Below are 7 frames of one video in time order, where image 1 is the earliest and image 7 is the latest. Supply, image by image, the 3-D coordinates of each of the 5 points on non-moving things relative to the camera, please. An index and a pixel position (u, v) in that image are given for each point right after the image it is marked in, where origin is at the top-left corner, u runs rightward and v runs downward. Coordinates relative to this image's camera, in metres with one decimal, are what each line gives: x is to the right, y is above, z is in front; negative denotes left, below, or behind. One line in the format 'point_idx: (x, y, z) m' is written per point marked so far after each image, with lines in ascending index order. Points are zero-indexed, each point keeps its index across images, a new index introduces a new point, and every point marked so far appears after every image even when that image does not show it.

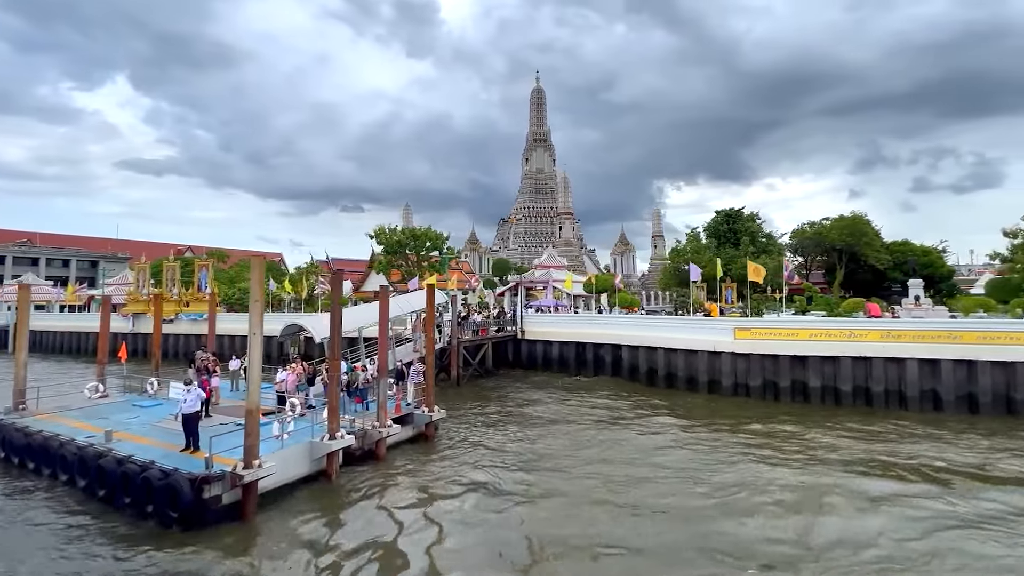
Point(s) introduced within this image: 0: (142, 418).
0: (-11.8, -4.2, +16.0) m
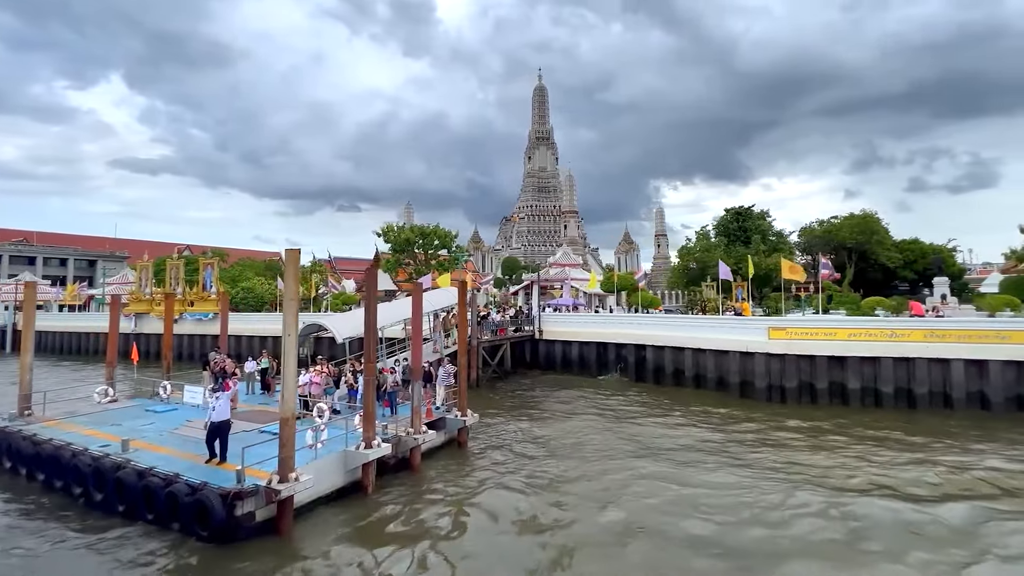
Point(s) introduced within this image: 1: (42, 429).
0: (-10.6, -4.1, +15.0) m
1: (-13.6, -4.1, +14.4) m
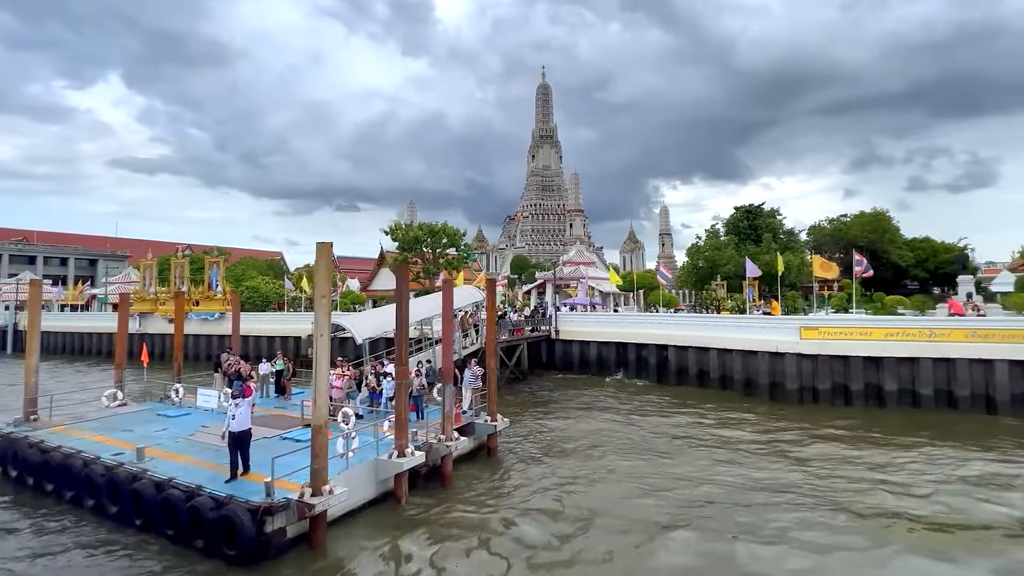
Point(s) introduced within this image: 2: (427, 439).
0: (-9.6, -4.0, +14.1) m
1: (-12.6, -4.0, +13.6) m
2: (-2.2, -4.0, +13.1) m
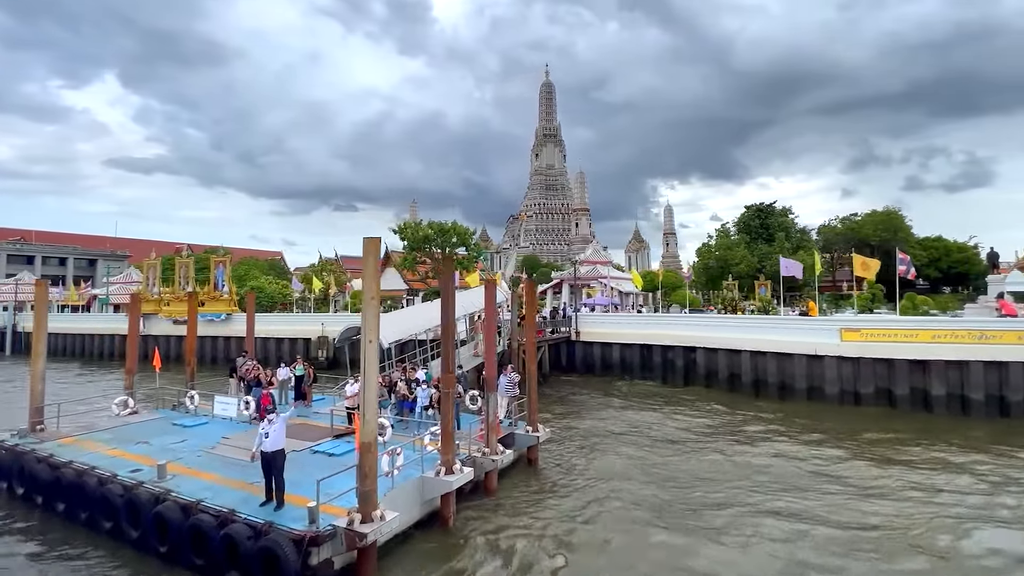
0: (-8.4, -4.1, +13.1) m
1: (-11.4, -4.0, +12.5) m
2: (-1.0, -4.0, +12.1) m
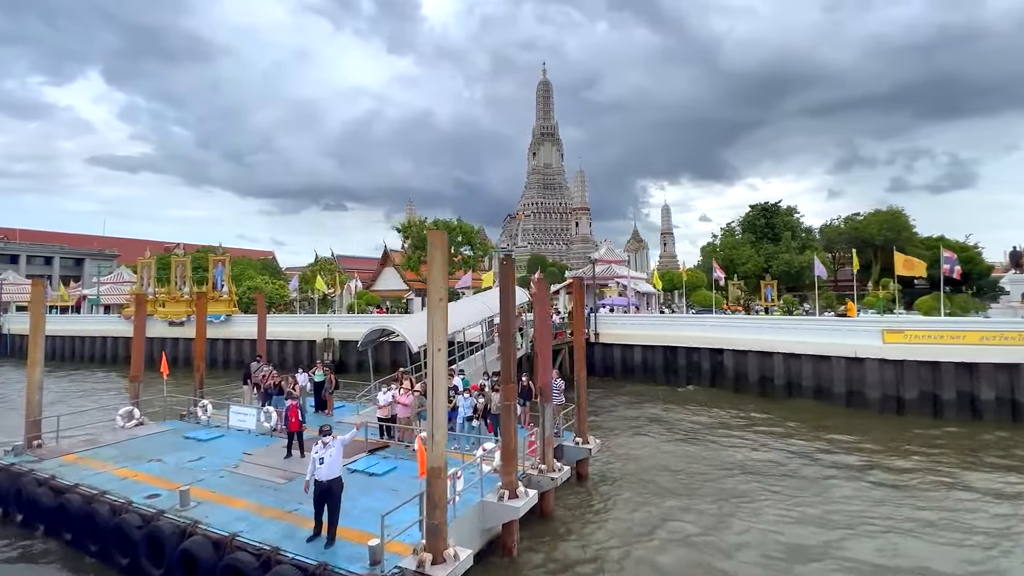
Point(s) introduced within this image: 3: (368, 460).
0: (-7.2, -4.1, +11.8) m
1: (-10.1, -4.1, +11.2) m
2: (+0.3, -4.0, +10.9) m
3: (-3.3, -3.9, +11.4) m
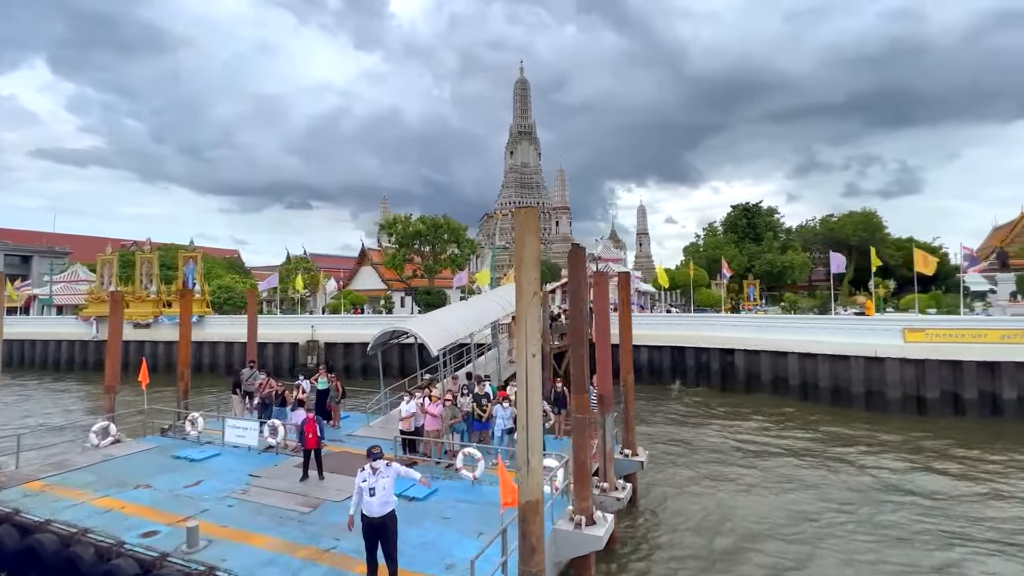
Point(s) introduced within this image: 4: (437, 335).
0: (-6.1, -4.0, +10.0) m
1: (-9.0, -3.9, +9.2) m
2: (+1.4, -3.9, +9.6) m
3: (-2.2, -3.8, +9.8) m
4: (-2.2, -1.4, +14.8) m
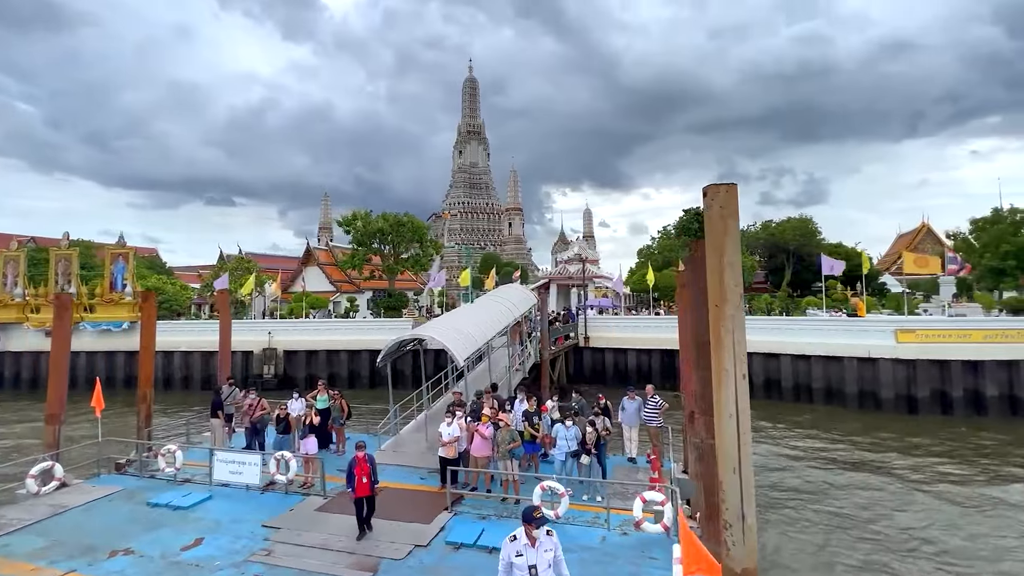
0: (-4.7, -4.0, +7.8) m
1: (-7.4, -4.0, +6.7) m
2: (+2.8, -3.9, +8.4) m
3: (-0.8, -3.8, +8.1) m
4: (-1.5, -1.4, +13.0) m
